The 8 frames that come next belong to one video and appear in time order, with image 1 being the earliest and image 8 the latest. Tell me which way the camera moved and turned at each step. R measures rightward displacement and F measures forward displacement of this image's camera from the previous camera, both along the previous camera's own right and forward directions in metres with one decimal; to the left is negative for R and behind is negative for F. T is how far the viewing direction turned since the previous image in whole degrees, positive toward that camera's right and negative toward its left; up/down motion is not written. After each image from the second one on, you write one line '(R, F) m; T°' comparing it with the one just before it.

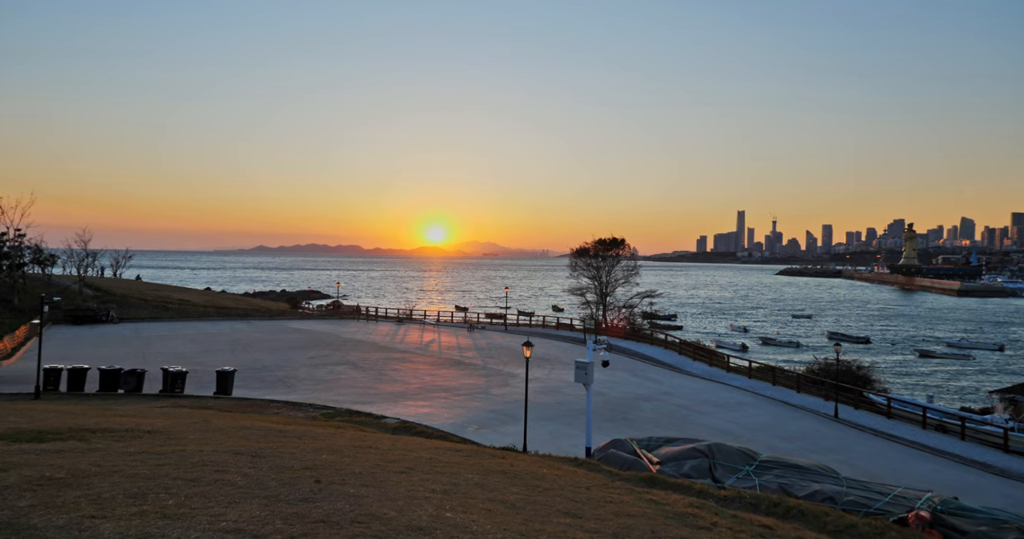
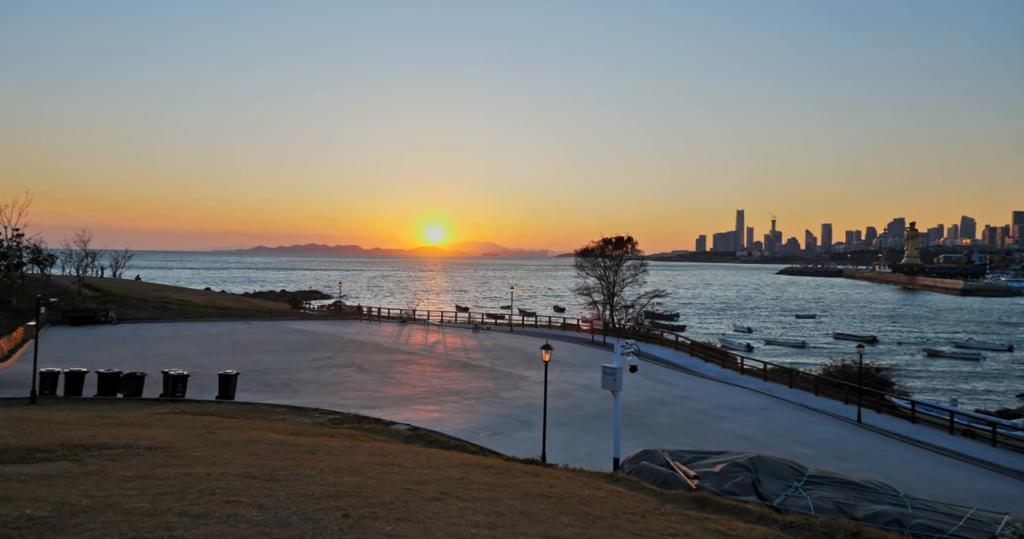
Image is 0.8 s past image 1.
(-0.3, +0.7) m; 0°
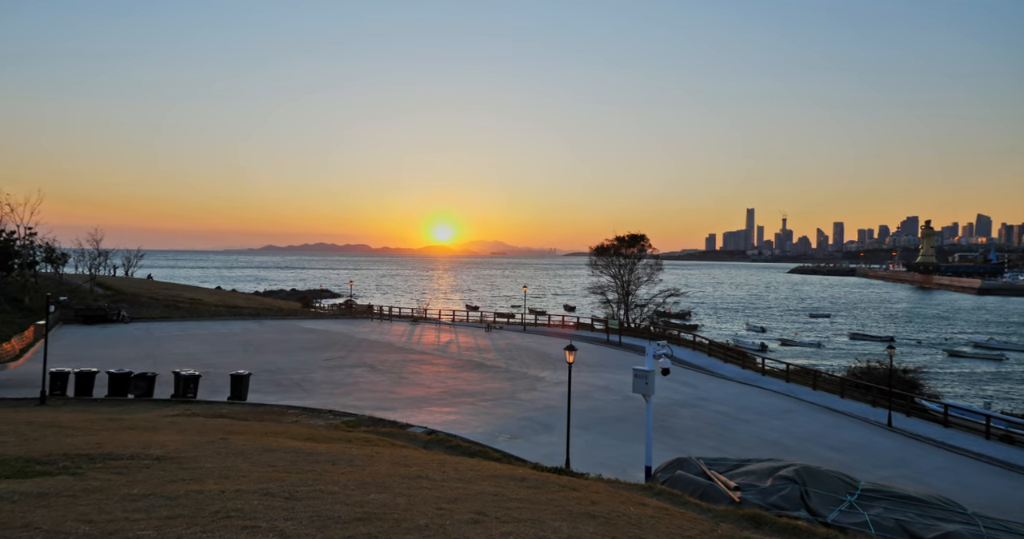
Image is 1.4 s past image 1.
(-0.2, +0.5) m; -1°
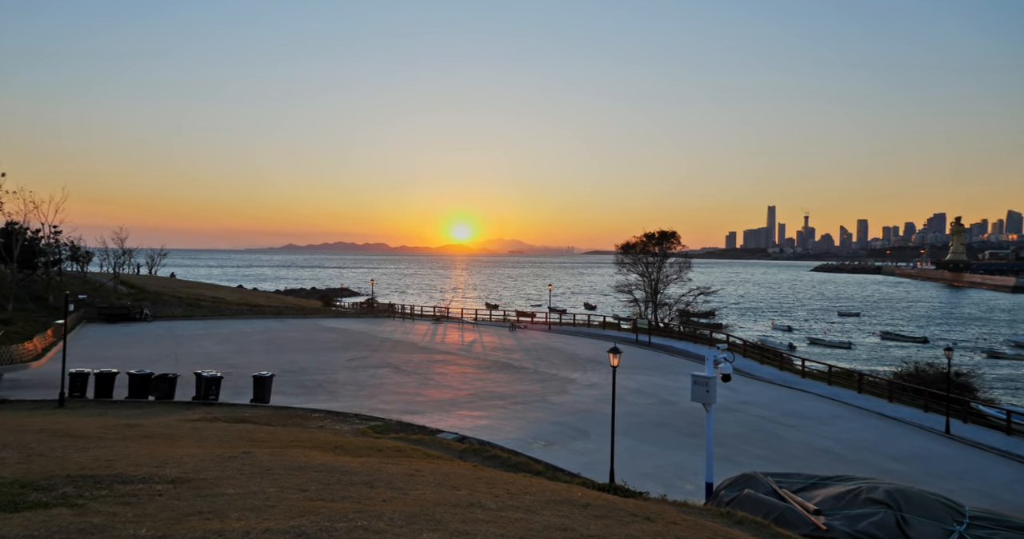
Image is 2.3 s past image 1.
(-0.4, +0.9) m; -2°
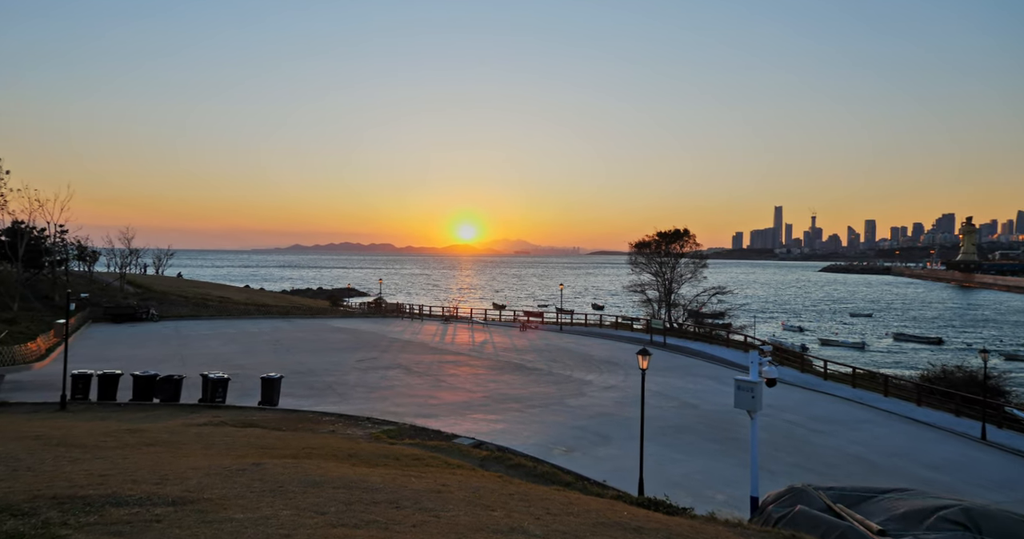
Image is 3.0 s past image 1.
(-0.3, +0.7) m; 0°
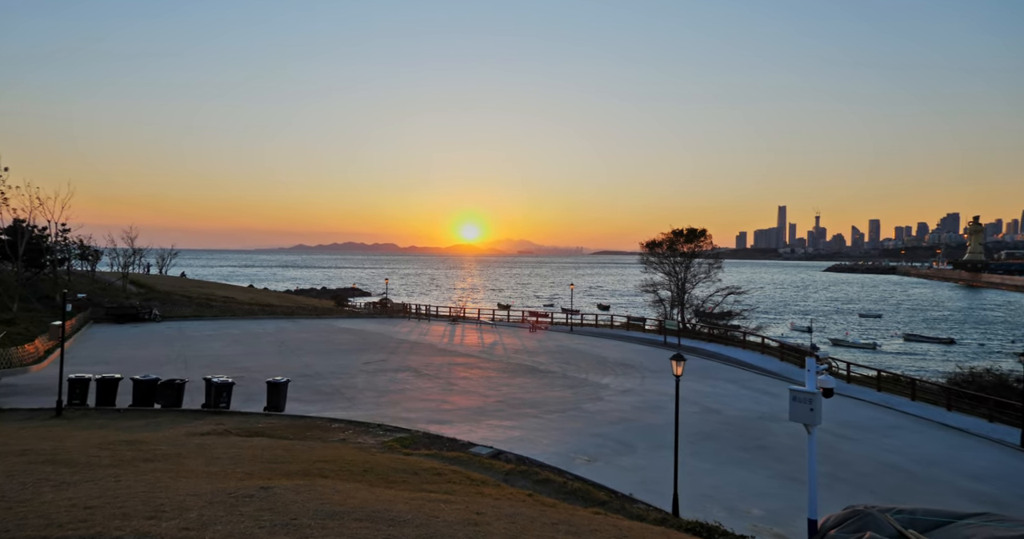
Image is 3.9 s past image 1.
(-0.3, +0.8) m; 0°
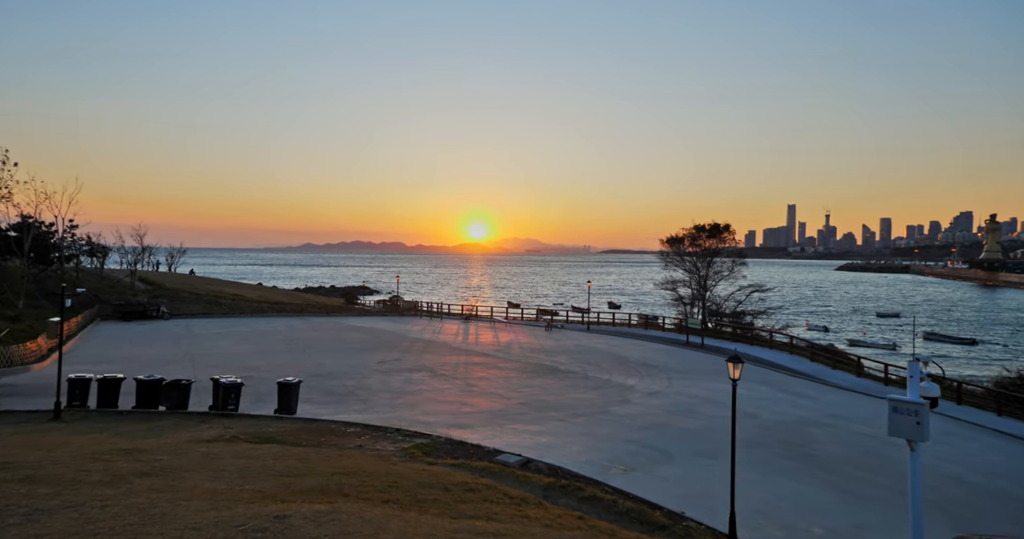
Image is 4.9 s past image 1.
(-0.4, +1.1) m; -1°
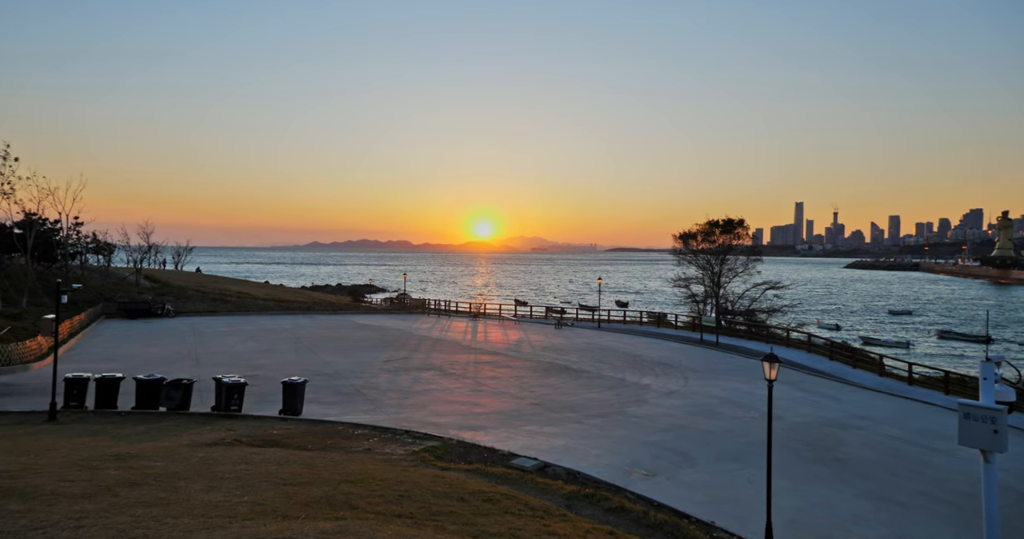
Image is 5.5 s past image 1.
(-0.2, +0.7) m; -1°
